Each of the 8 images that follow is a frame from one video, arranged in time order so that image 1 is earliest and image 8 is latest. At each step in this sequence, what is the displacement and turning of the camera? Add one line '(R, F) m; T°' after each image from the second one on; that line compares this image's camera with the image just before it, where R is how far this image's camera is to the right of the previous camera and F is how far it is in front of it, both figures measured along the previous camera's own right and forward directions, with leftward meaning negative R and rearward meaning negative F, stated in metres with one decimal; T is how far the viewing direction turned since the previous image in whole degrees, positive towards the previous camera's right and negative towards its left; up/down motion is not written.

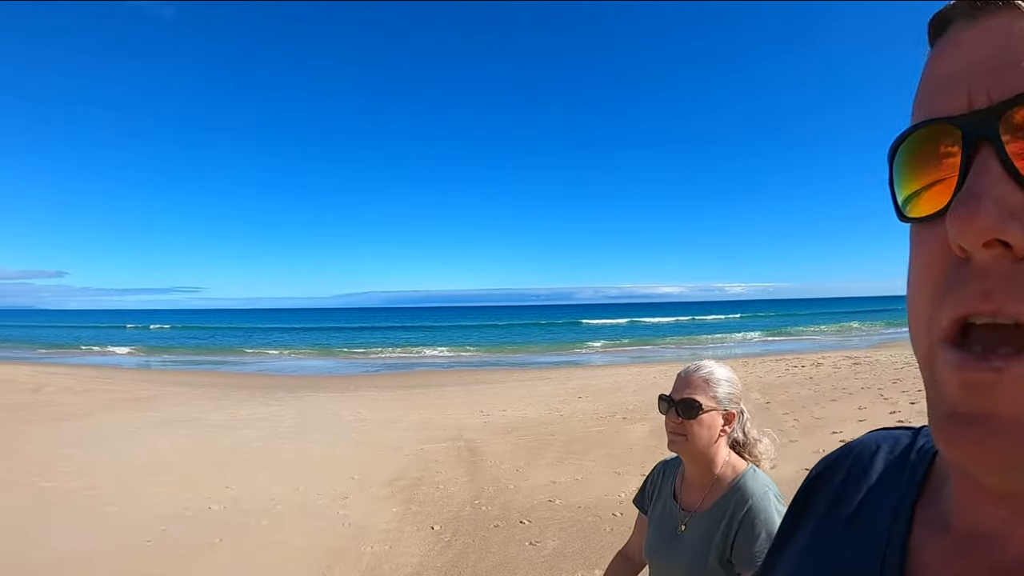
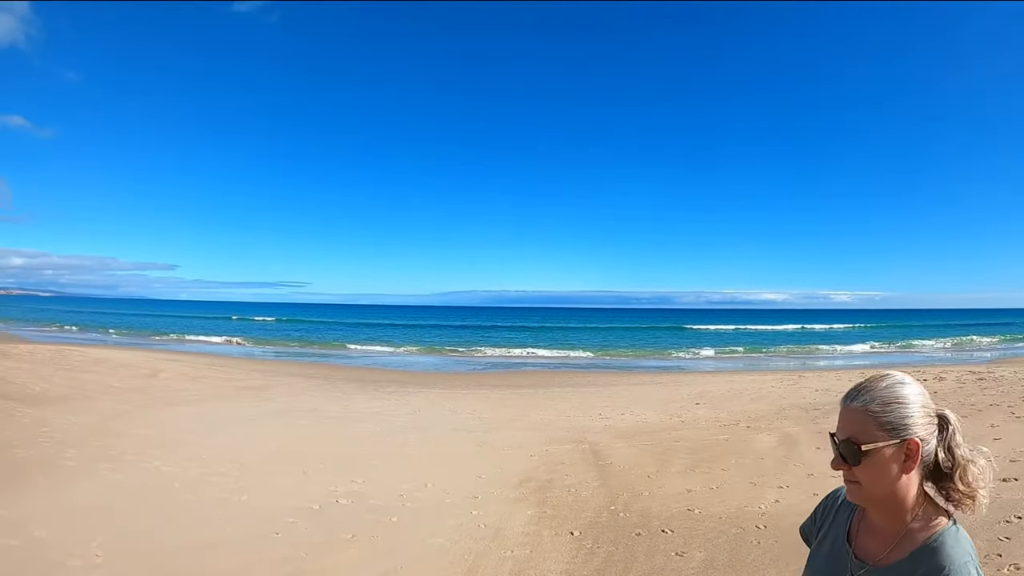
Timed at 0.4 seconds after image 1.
(-2.8, +0.4) m; -1°
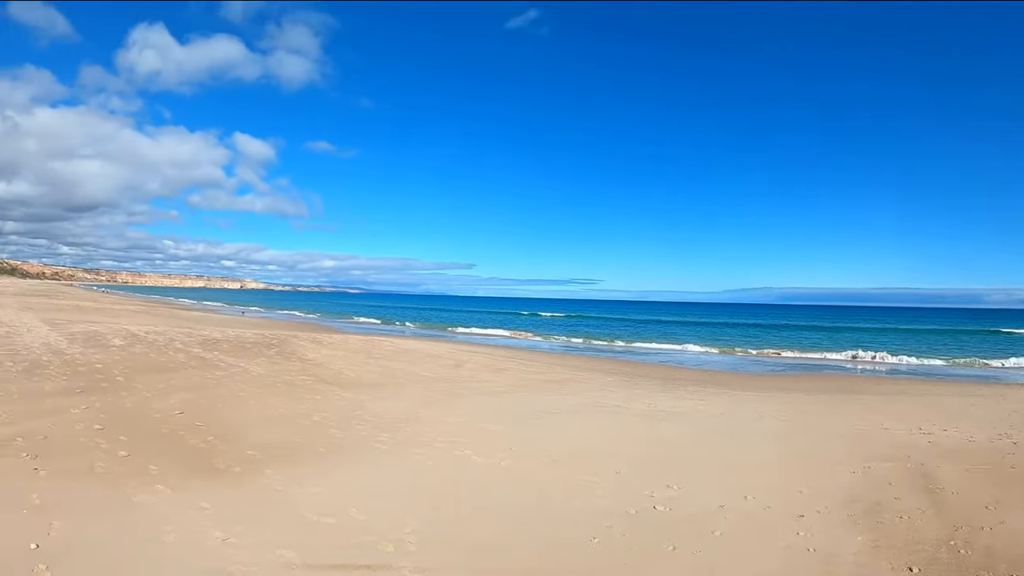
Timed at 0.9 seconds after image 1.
(-5.0, +1.0) m; -6°
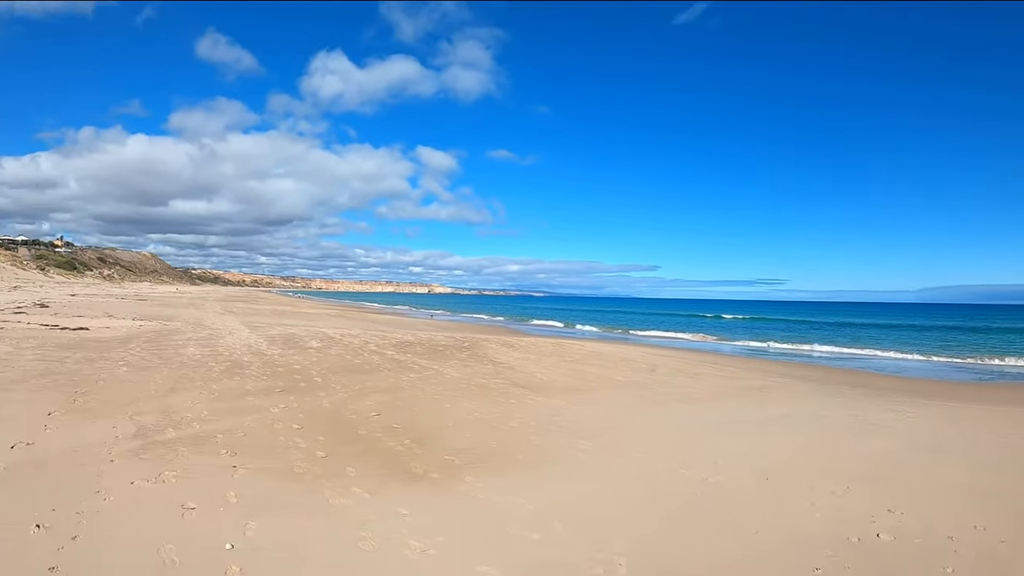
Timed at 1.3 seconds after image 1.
(-1.3, +0.7) m; -12°
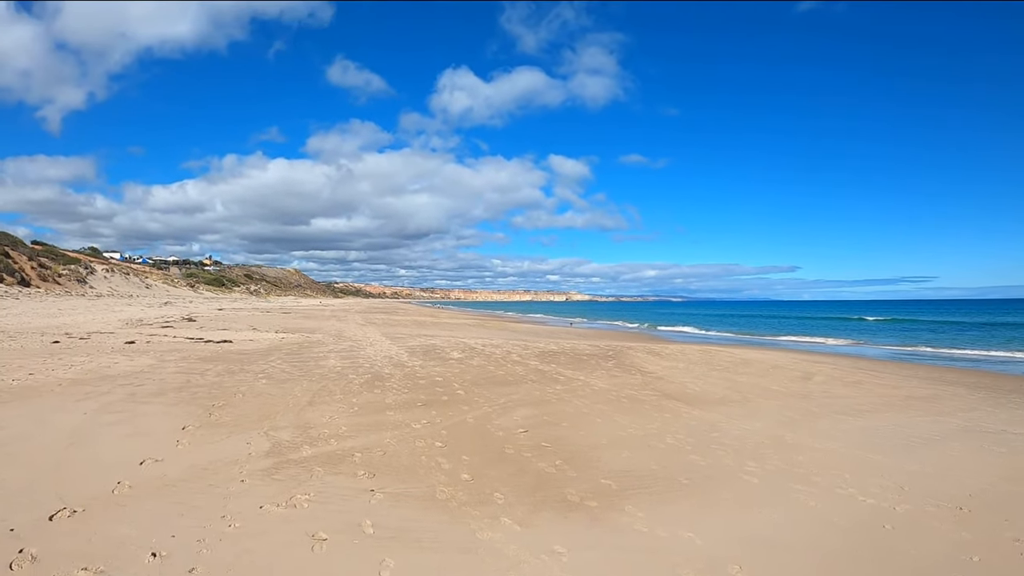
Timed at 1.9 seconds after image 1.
(-0.9, +1.1) m; -10°
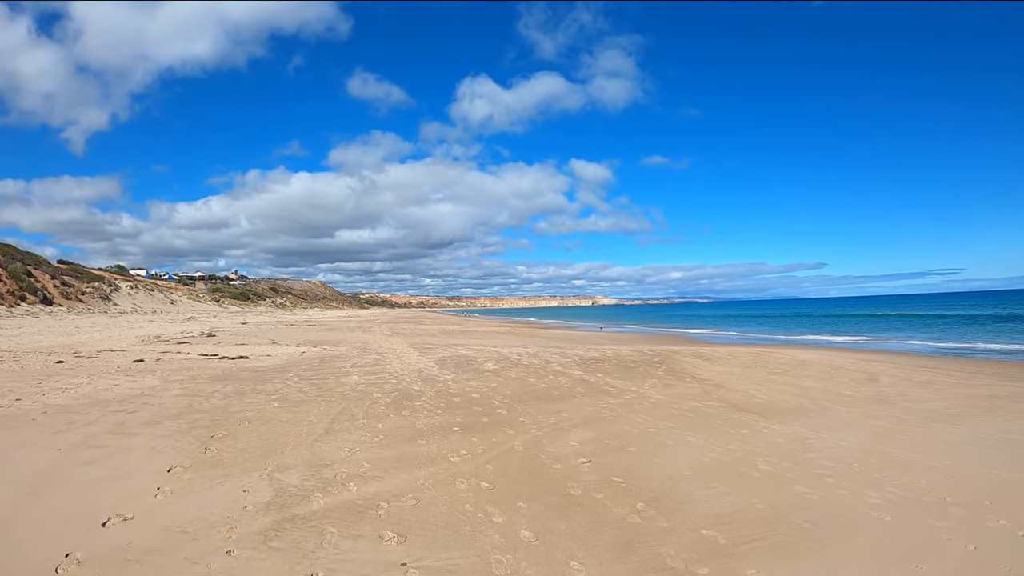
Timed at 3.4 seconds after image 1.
(-0.4, +1.2) m; -2°
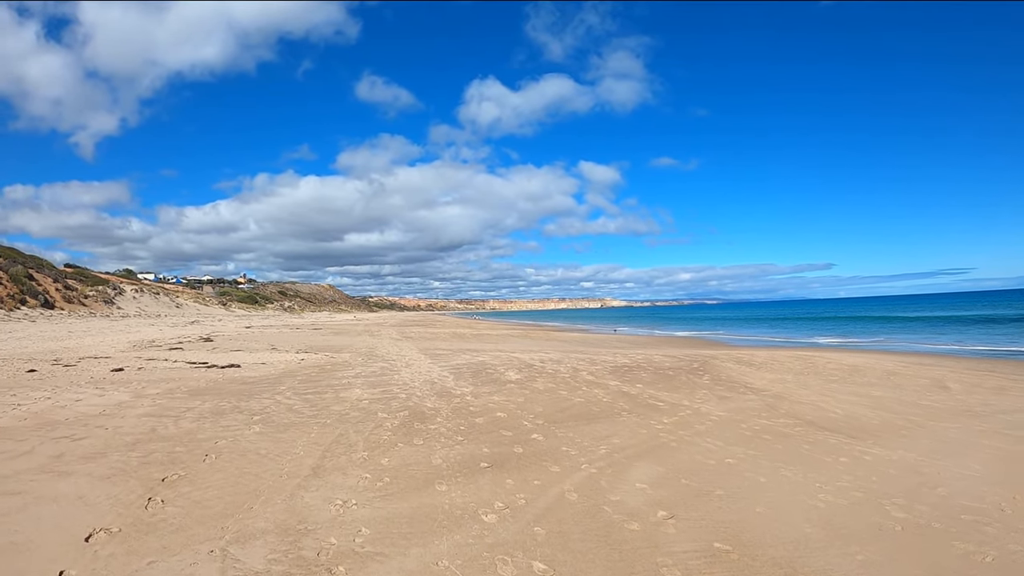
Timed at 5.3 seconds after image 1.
(-0.4, +1.4) m; -1°
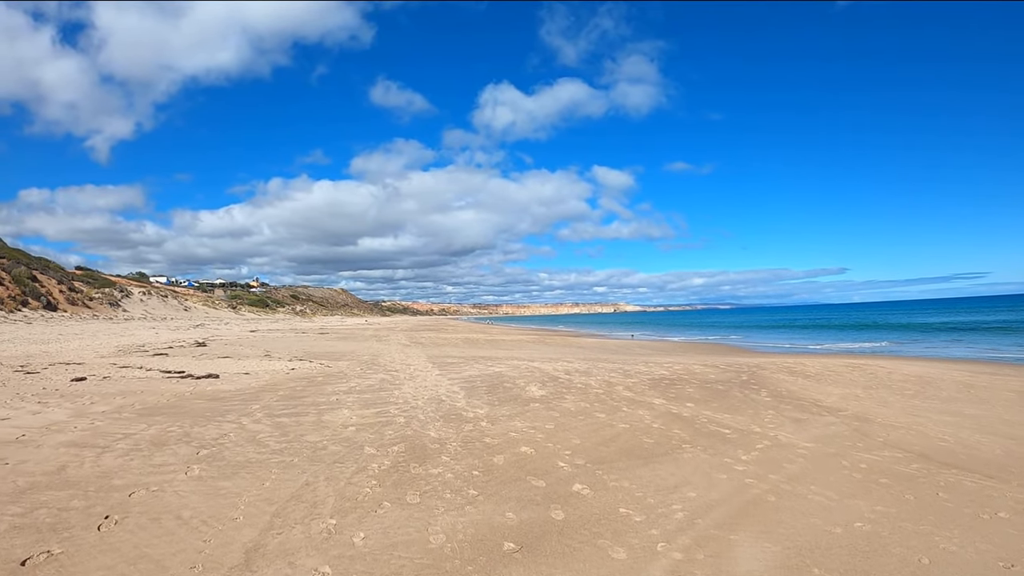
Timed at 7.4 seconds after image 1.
(-0.2, +1.6) m; -2°
